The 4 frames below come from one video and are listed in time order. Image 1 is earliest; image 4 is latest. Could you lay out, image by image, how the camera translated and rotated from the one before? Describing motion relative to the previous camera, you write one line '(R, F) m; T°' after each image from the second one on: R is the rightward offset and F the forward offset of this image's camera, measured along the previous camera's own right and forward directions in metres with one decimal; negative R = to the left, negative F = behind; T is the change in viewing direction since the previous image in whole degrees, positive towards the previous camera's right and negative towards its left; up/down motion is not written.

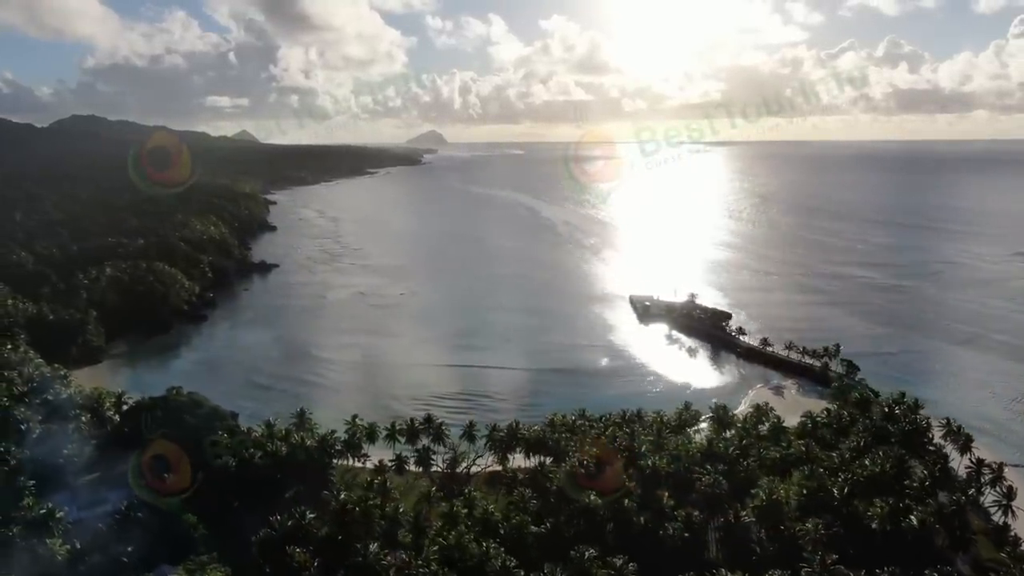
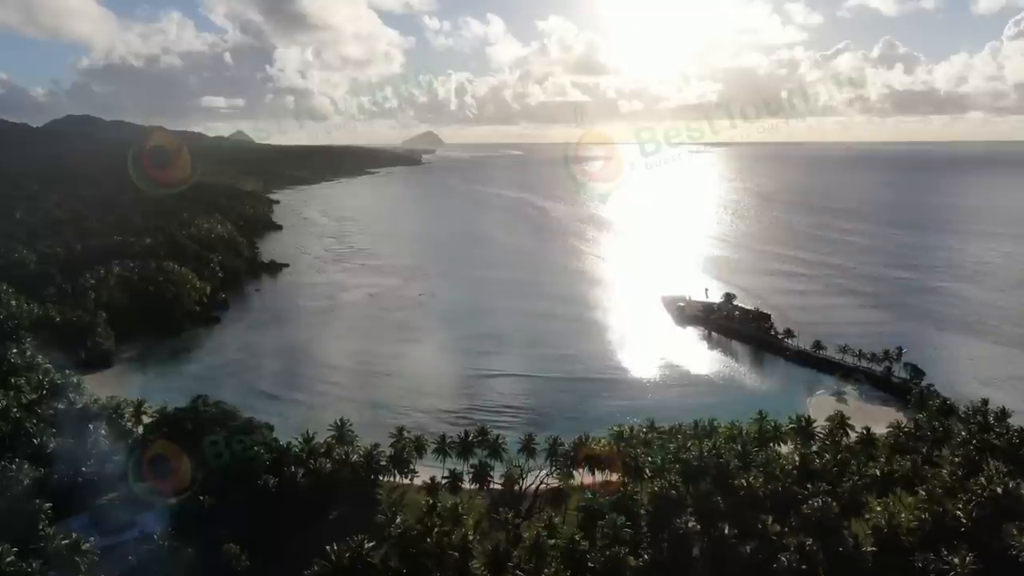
(-2.7, +3.1) m; 0°
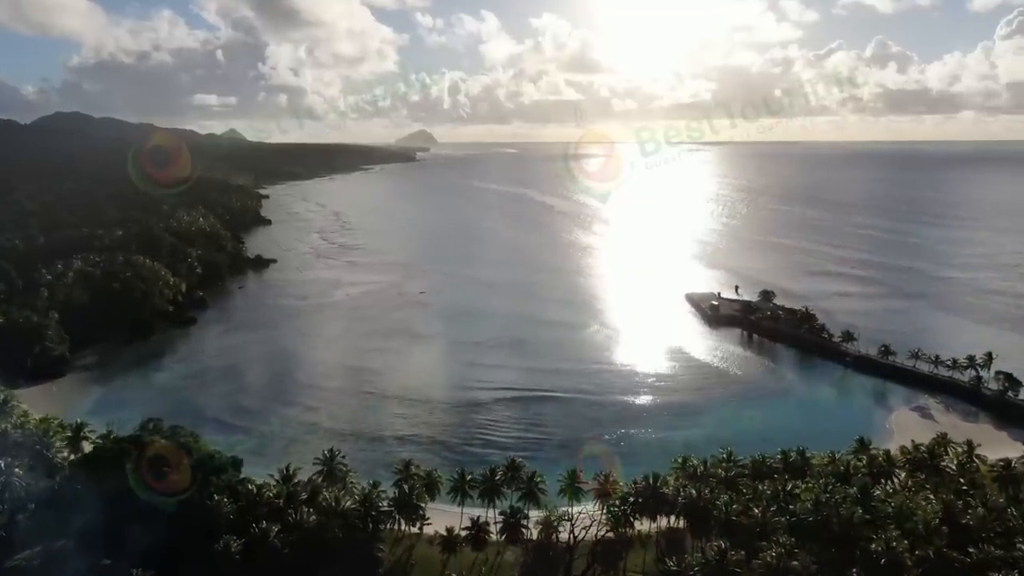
(-1.4, +6.9) m; 0°
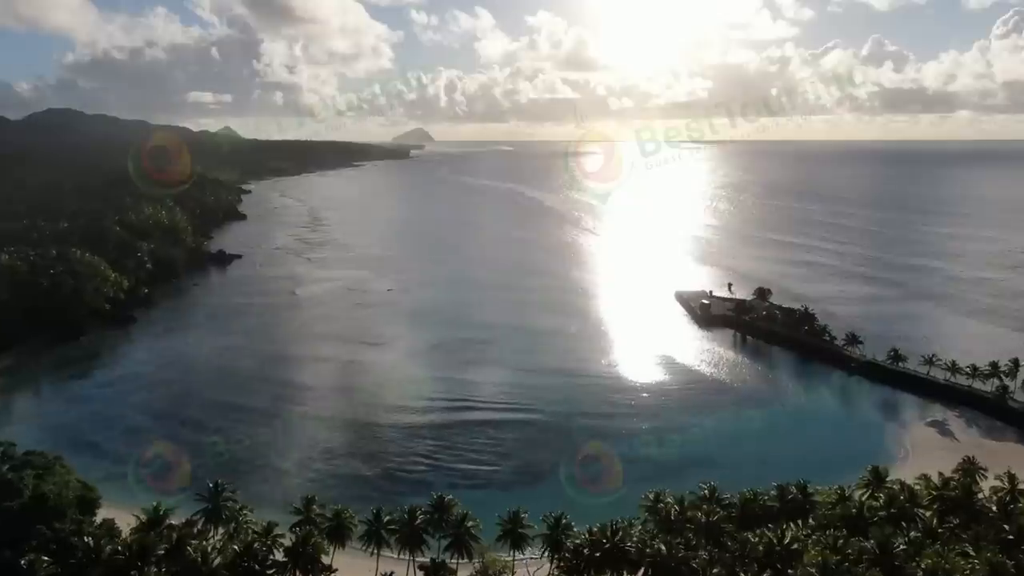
(+1.7, +4.9) m; 0°
